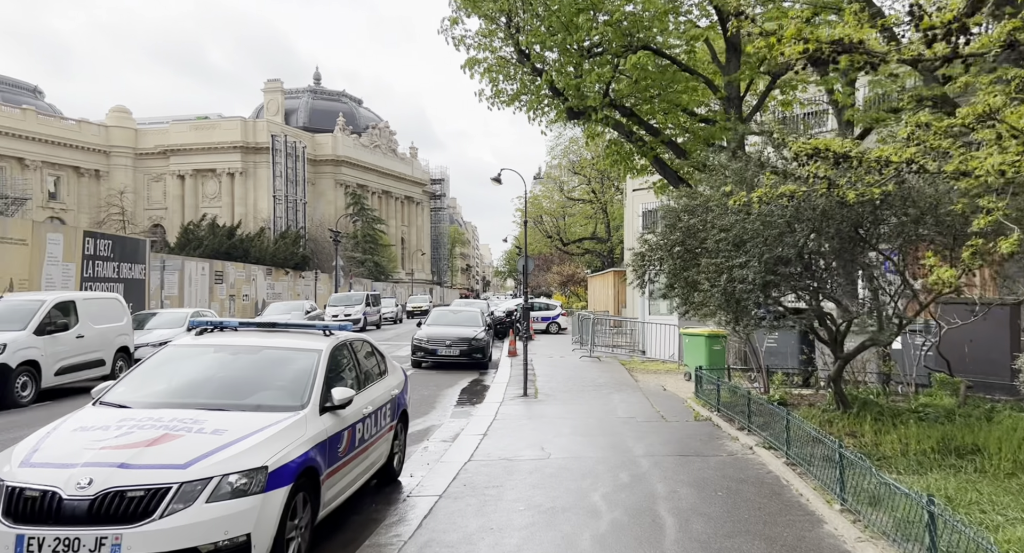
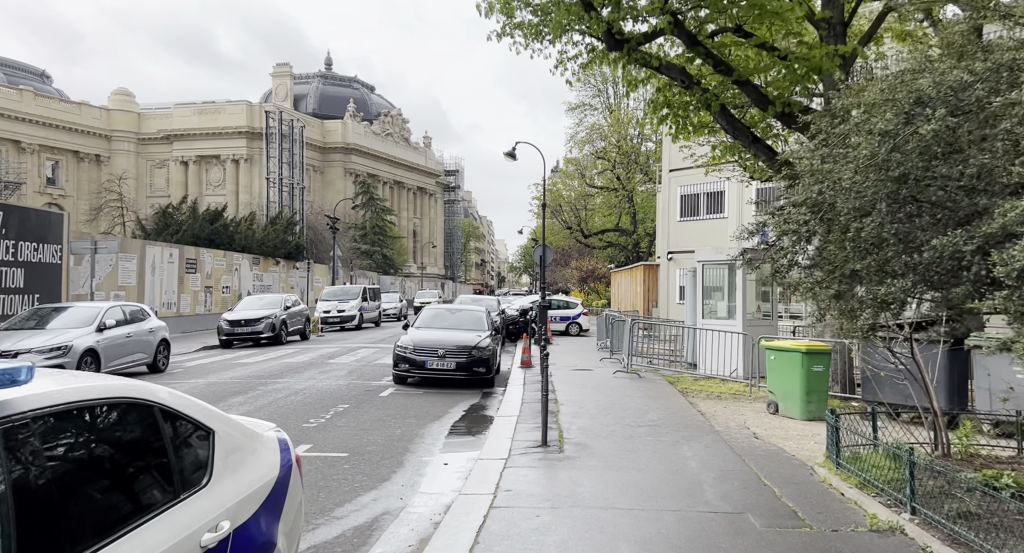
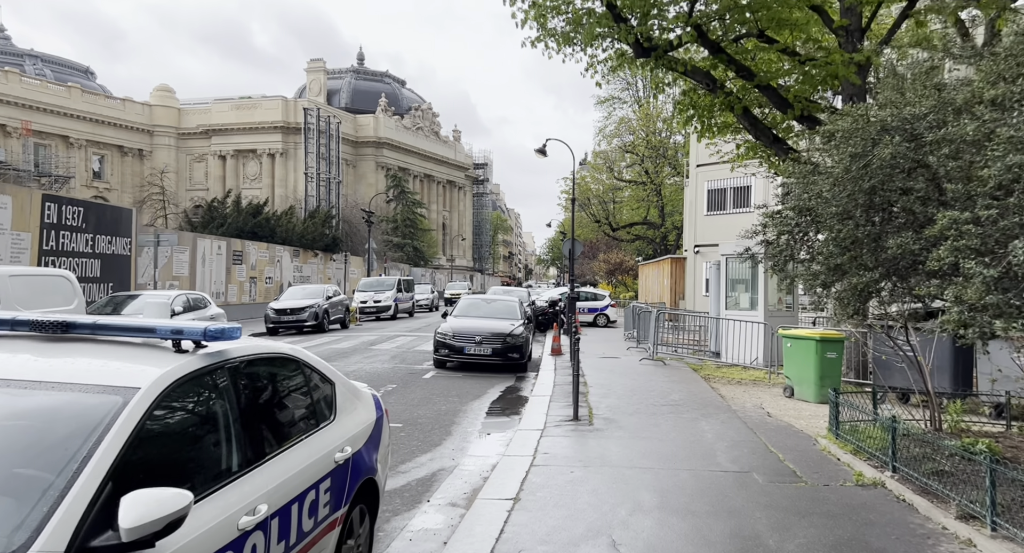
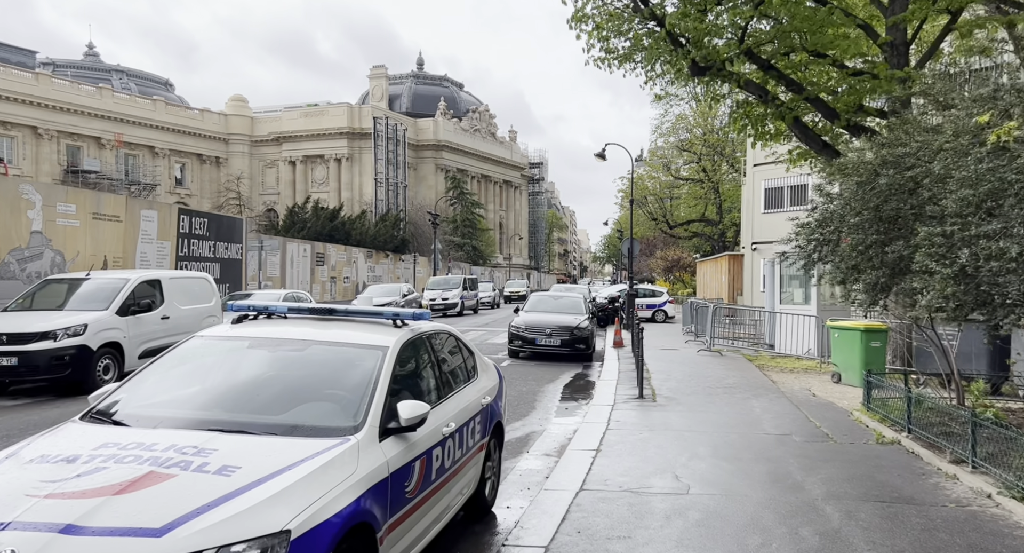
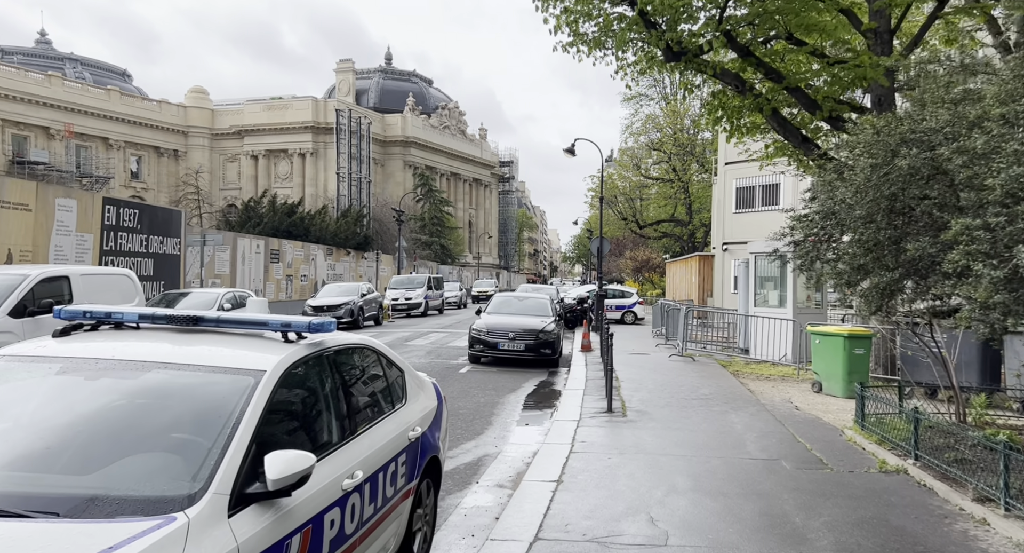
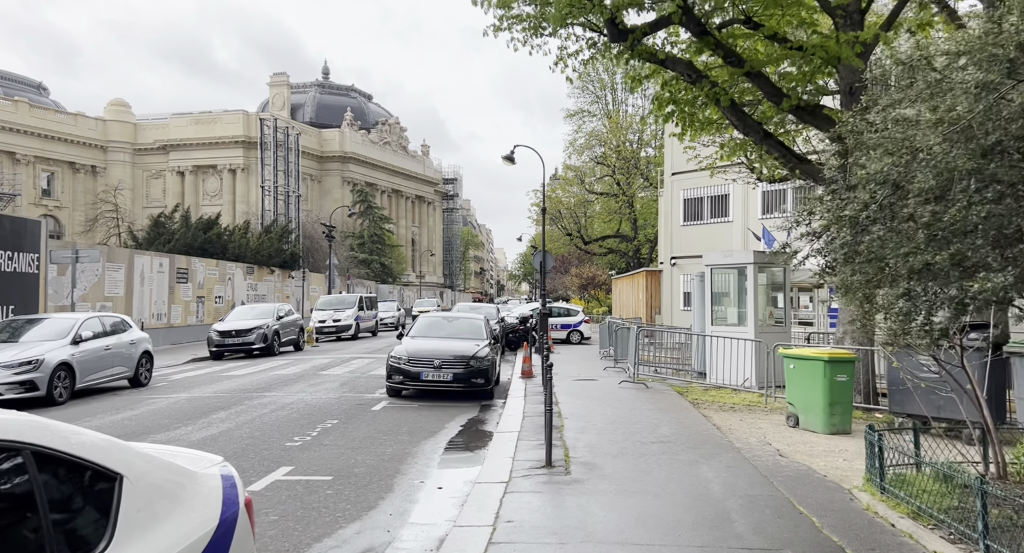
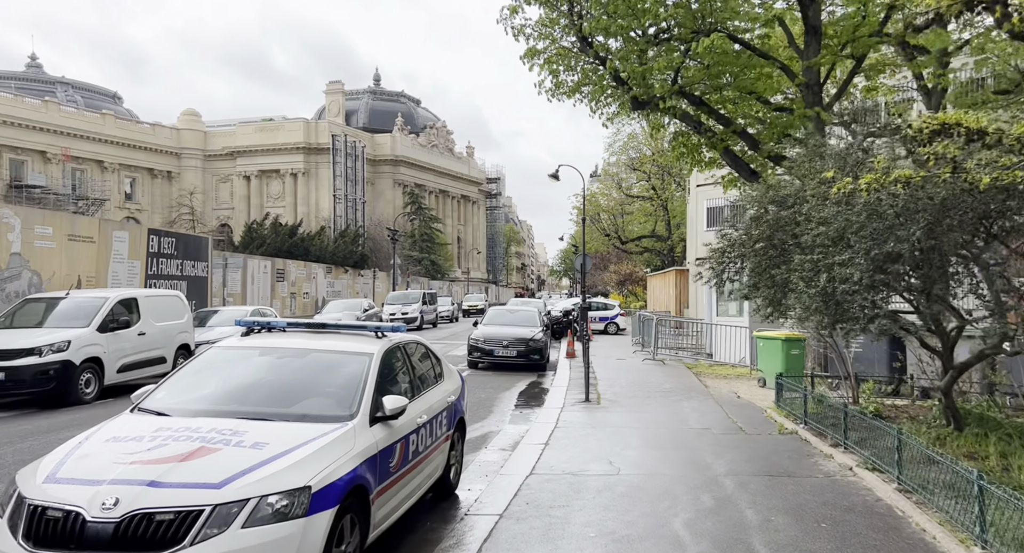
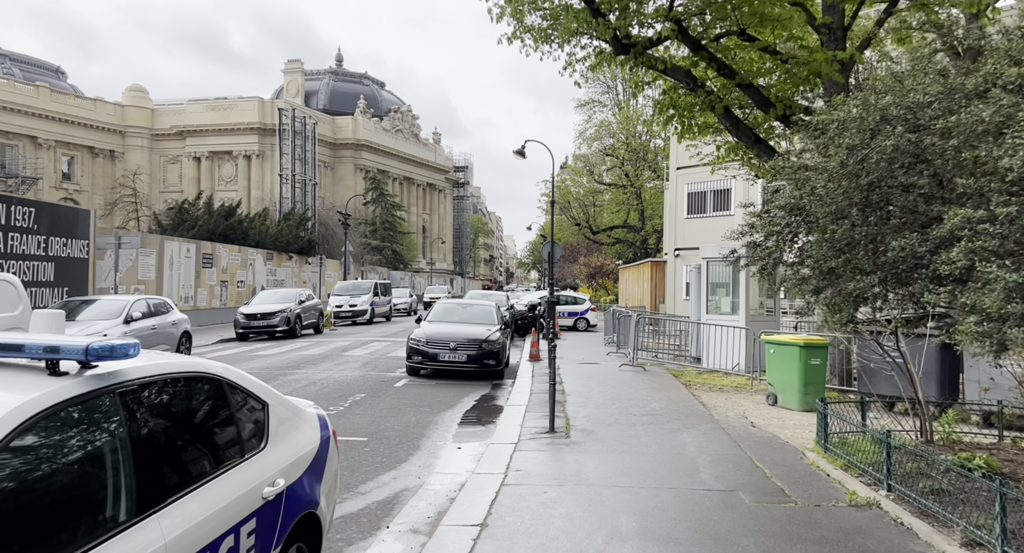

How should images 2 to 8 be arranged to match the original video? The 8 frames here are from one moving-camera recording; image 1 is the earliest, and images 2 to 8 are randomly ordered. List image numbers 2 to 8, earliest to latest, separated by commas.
7, 4, 5, 3, 8, 2, 6
